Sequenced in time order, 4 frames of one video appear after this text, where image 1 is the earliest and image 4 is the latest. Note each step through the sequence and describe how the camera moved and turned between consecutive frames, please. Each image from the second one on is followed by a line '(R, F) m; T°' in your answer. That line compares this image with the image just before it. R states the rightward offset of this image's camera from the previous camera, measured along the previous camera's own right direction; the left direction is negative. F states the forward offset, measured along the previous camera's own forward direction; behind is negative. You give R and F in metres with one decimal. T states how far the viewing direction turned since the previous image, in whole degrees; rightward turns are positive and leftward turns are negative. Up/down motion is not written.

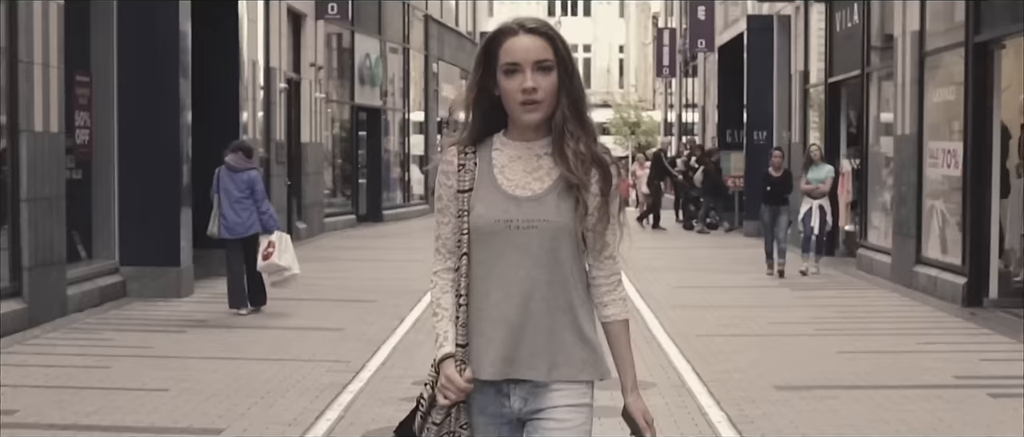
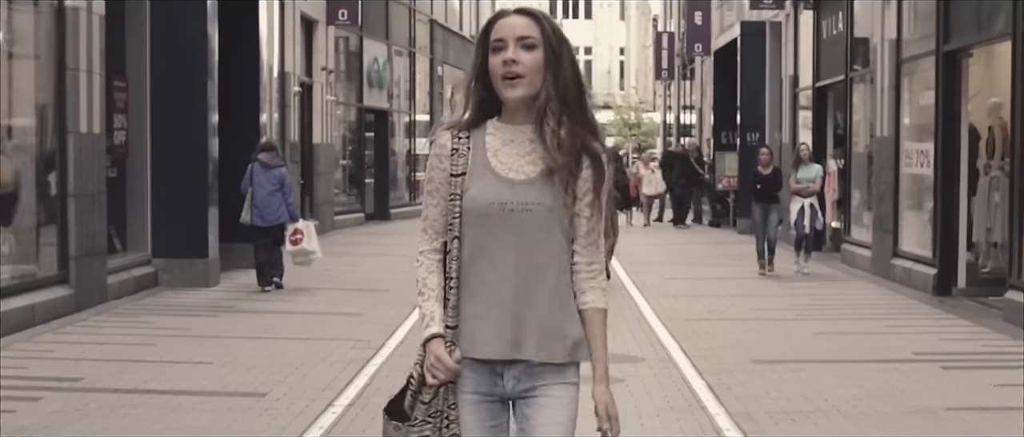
(0.0, -1.0) m; 0°
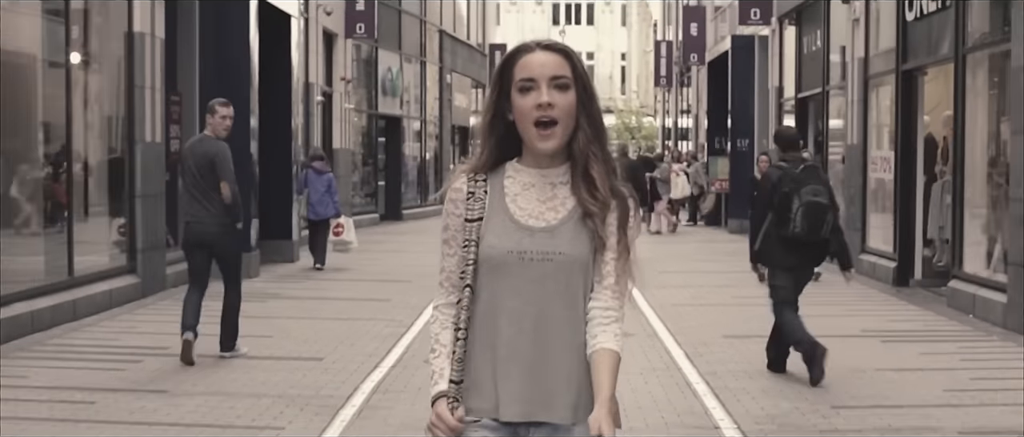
(-0.1, -1.8) m; 0°
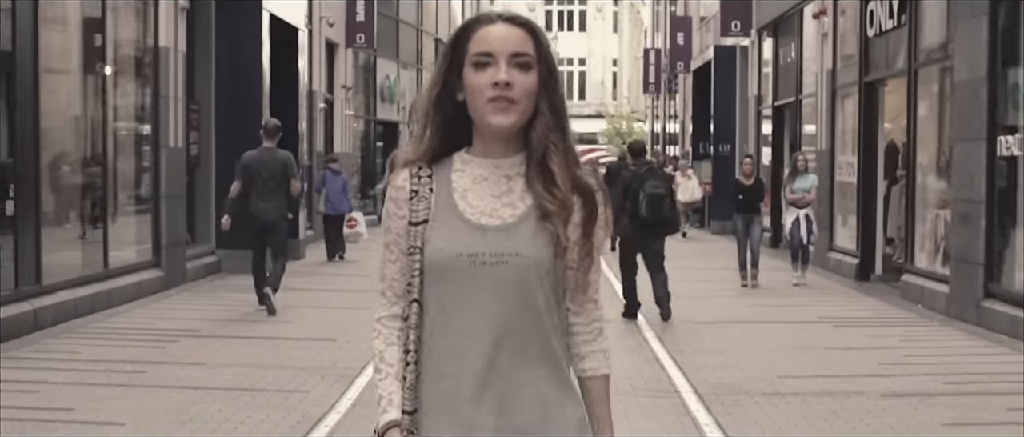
(0.0, -1.3) m; 0°
